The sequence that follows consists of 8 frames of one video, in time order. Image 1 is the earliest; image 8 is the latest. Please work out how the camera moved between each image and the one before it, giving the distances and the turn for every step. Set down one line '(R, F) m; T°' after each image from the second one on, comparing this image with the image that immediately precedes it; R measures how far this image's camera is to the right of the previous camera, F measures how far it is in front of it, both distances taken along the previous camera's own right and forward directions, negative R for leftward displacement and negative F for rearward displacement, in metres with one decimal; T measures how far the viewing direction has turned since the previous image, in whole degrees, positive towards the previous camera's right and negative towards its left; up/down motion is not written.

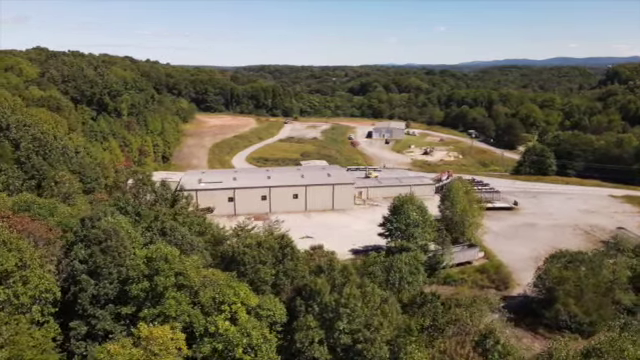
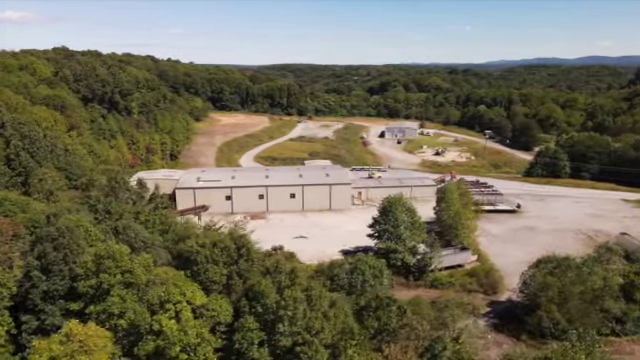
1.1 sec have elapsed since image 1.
(+2.1, +0.1) m; -3°
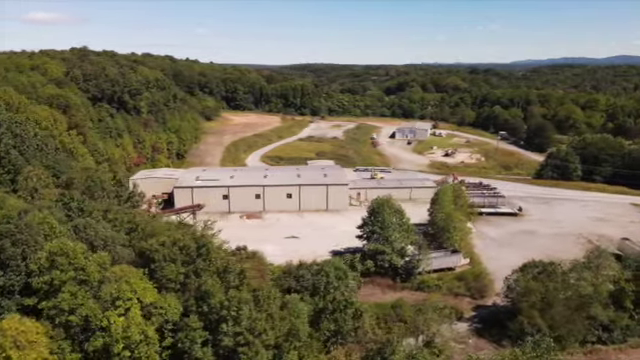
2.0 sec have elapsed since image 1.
(+2.0, +0.1) m; -2°
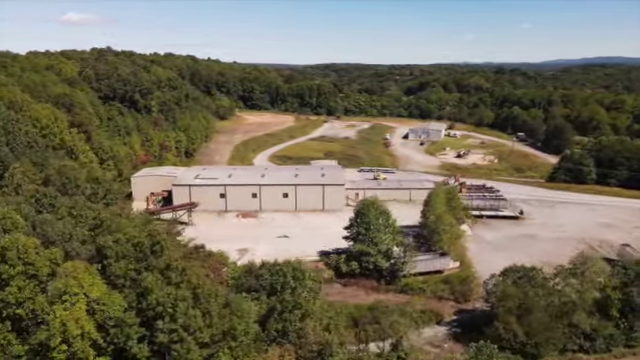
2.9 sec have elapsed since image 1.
(+2.3, +0.1) m; -3°
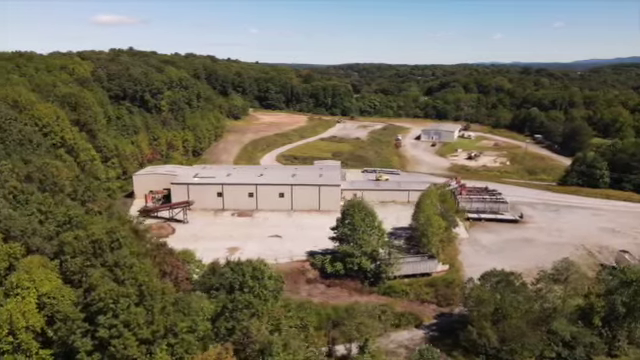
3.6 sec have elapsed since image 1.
(+2.2, 0.0) m; -3°
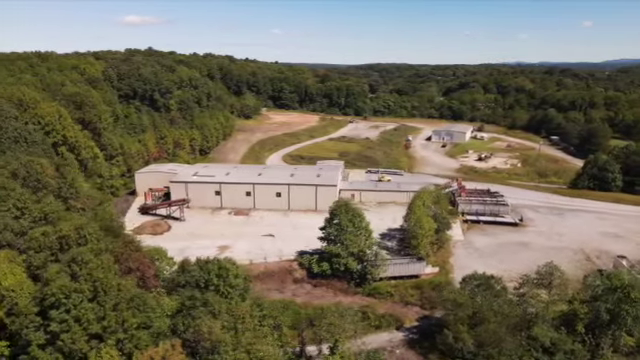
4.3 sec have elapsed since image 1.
(+2.0, 0.0) m; -2°
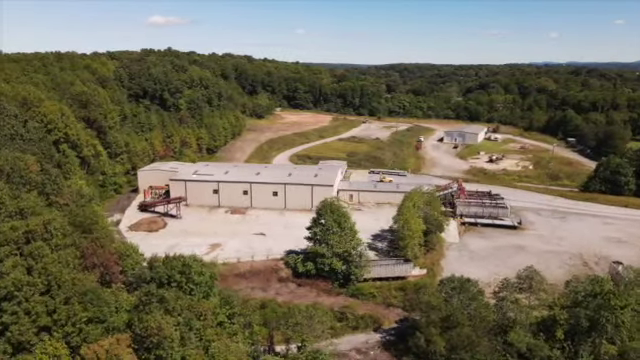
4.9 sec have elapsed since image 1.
(+2.2, 0.0) m; -3°
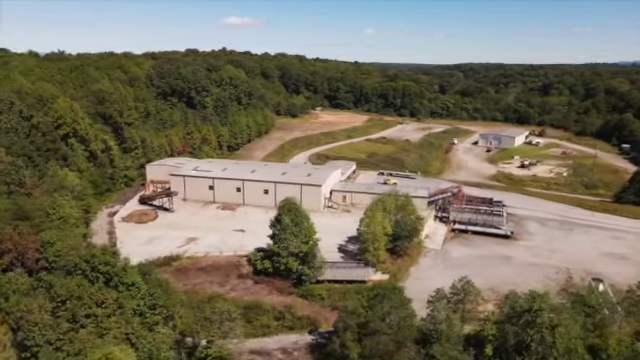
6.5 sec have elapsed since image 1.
(+6.2, +0.4) m; -8°
